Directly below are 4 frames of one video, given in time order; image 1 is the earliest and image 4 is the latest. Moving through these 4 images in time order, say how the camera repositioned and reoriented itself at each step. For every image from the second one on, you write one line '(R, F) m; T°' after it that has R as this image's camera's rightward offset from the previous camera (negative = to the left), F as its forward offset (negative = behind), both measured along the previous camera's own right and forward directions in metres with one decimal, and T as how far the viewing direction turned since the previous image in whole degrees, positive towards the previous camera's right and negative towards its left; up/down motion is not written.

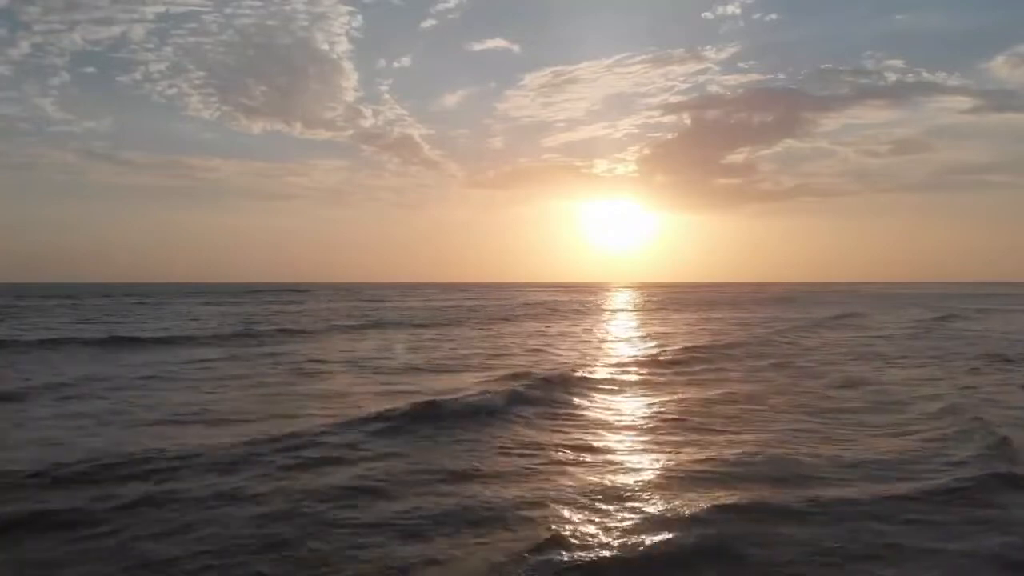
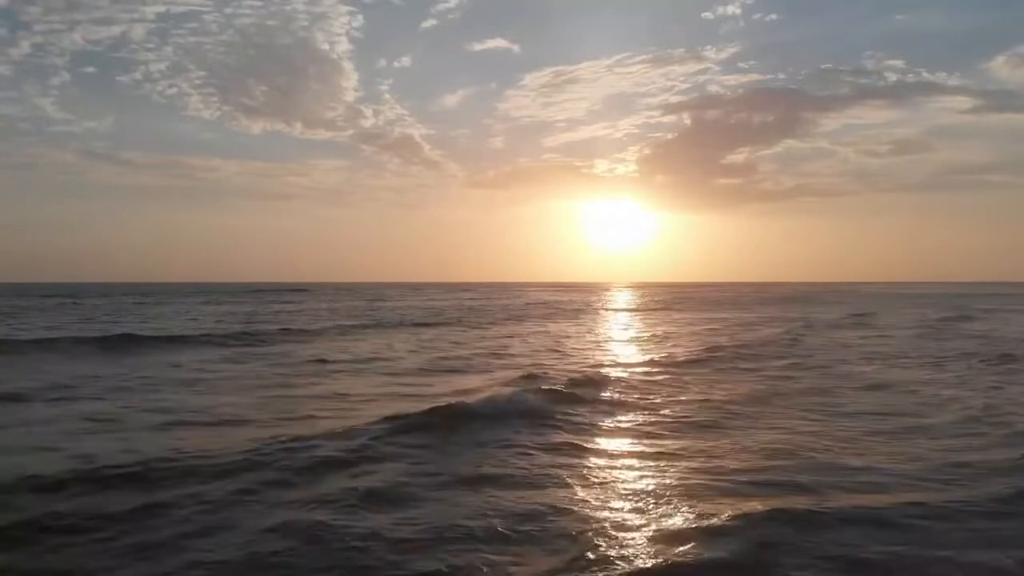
(-2.8, -2.3) m; 0°
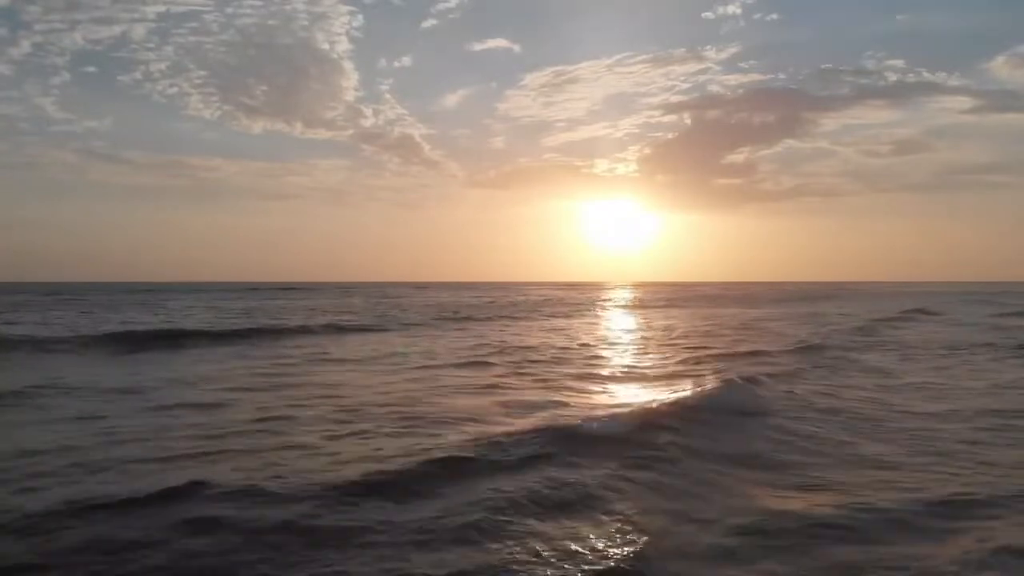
(-0.2, +0.5) m; 0°
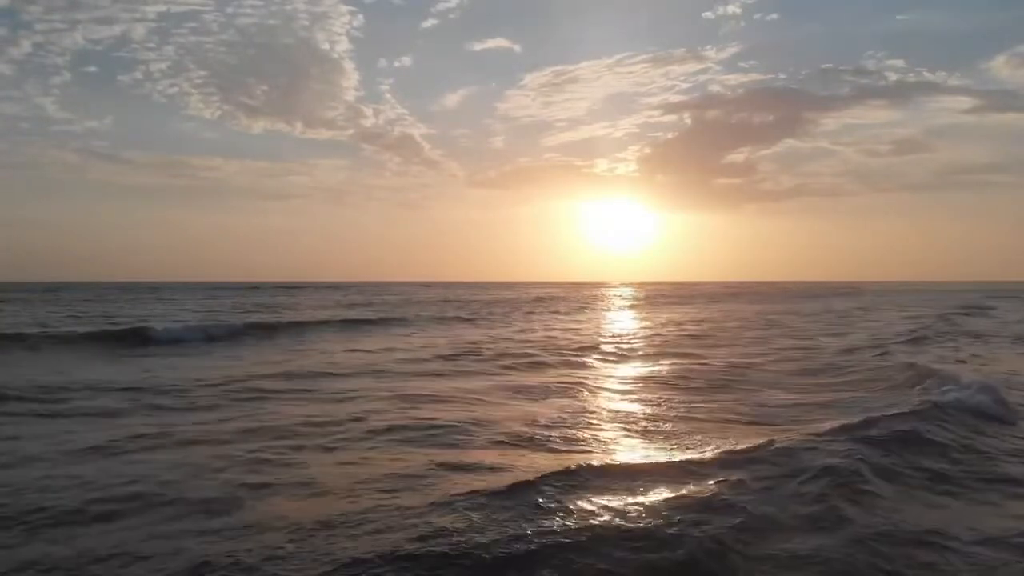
(-0.3, +1.0) m; 0°
